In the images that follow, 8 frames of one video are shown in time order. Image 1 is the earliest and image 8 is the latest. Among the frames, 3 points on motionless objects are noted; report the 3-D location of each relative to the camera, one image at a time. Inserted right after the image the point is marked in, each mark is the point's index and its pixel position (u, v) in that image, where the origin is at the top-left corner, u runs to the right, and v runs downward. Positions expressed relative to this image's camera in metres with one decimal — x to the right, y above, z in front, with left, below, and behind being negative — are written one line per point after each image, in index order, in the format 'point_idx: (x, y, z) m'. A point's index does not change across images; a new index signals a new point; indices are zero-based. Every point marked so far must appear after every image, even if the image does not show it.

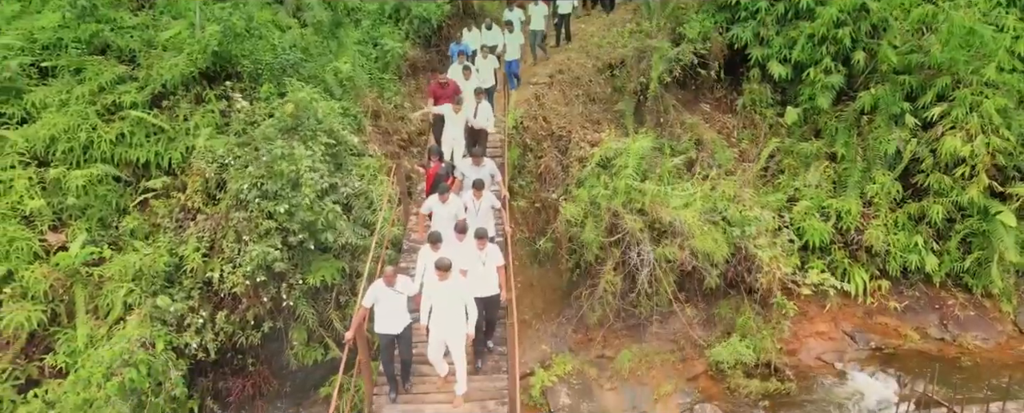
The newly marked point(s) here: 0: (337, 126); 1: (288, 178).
0: (-2.3, +1.0, +9.0) m
1: (-2.6, +0.3, +8.1) m
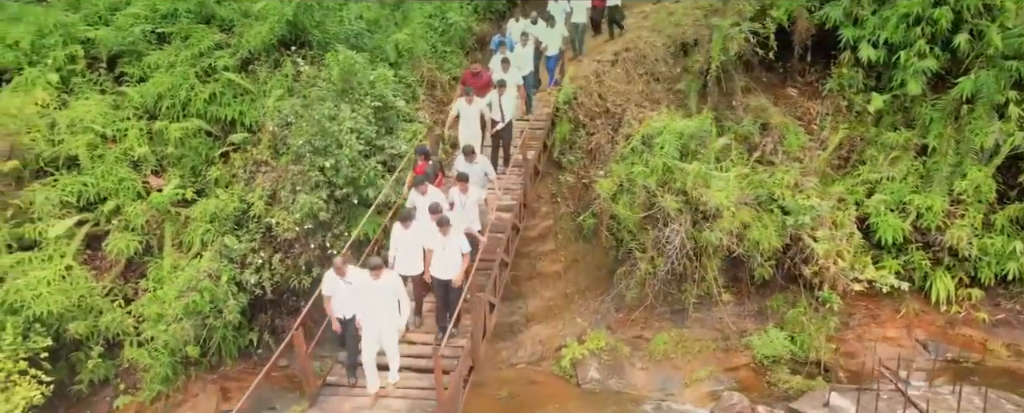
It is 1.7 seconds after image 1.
0: (-1.7, +1.5, +9.6) m
1: (-2.3, +0.9, +8.9) m
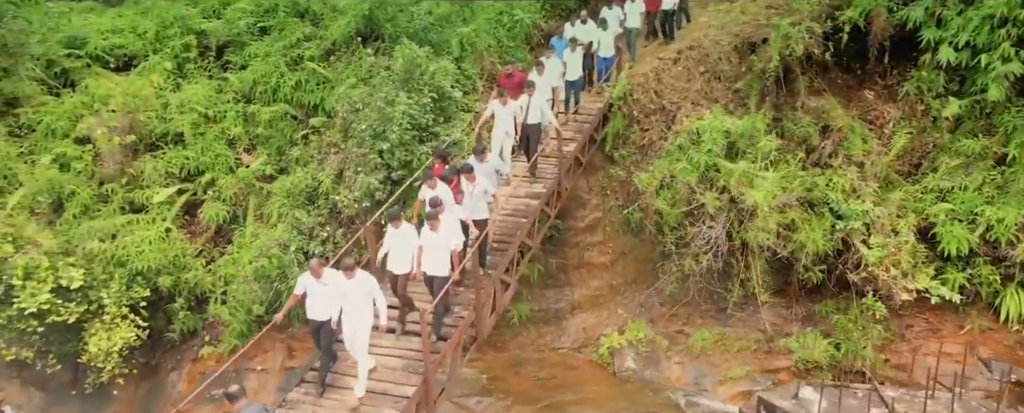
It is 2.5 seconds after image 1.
0: (-1.0, +1.8, +10.3) m
1: (-1.6, +1.2, +9.6) m
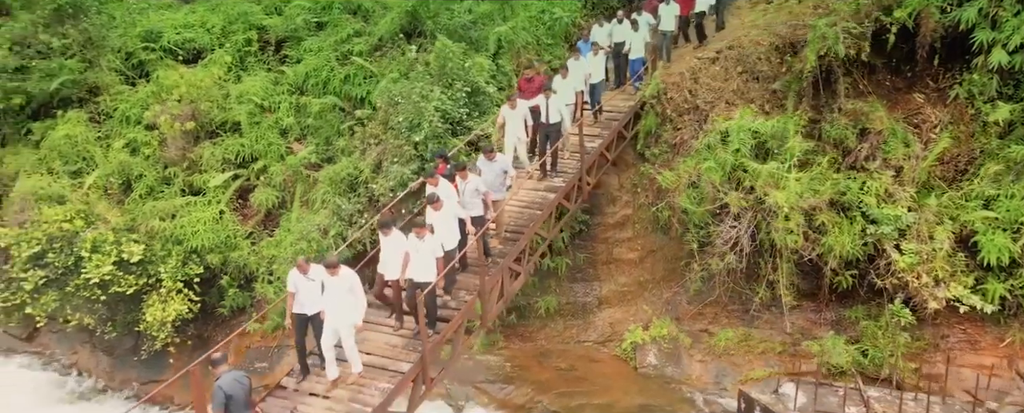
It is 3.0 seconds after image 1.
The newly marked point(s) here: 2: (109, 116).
0: (-0.5, +1.9, +10.6) m
1: (-1.2, +1.3, +10.0) m
2: (-7.4, +1.7, +13.0) m
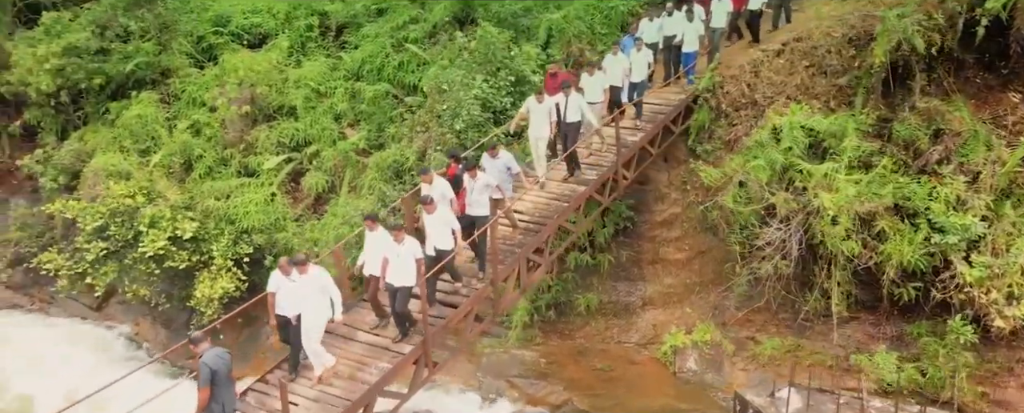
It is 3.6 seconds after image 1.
0: (+0.3, +2.0, +10.4) m
1: (-0.6, +1.4, +9.9) m
2: (-6.4, +2.1, +13.5) m
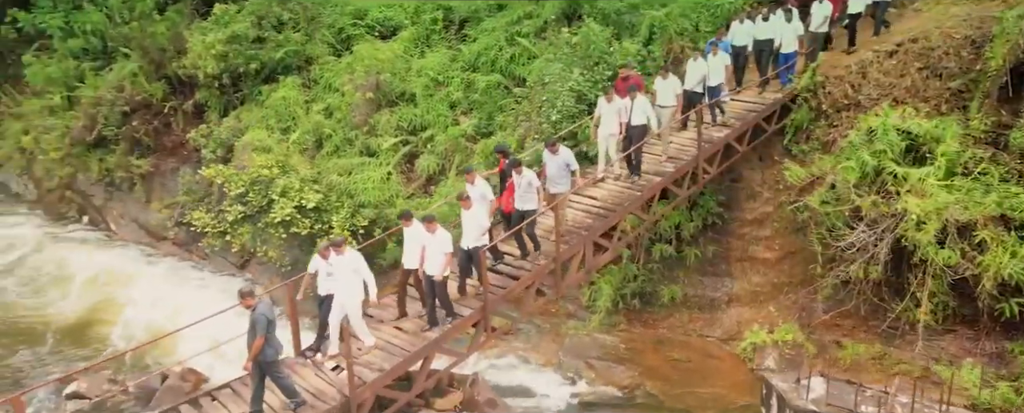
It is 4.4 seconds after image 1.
0: (+1.8, +2.1, +10.7) m
1: (+0.8, +1.6, +10.4) m
2: (-4.2, +2.6, +15.1) m
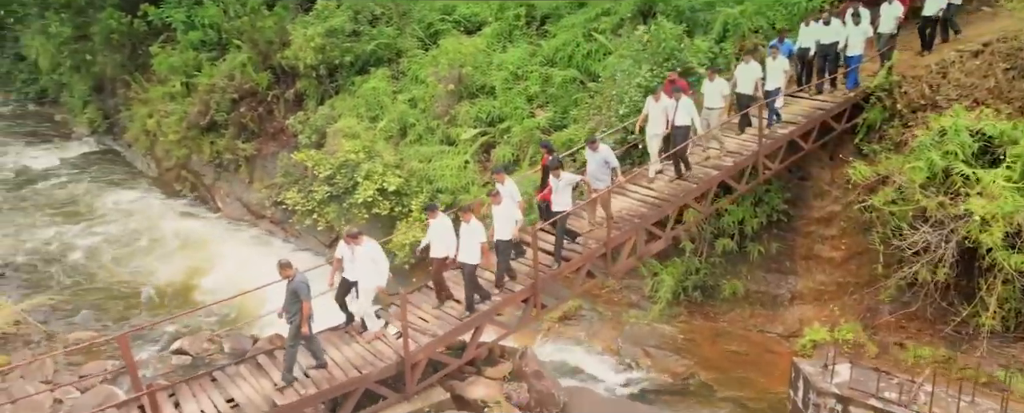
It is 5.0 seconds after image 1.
0: (+2.9, +2.2, +10.9) m
1: (+1.9, +1.8, +10.7) m
2: (-2.4, +3.0, +15.9) m
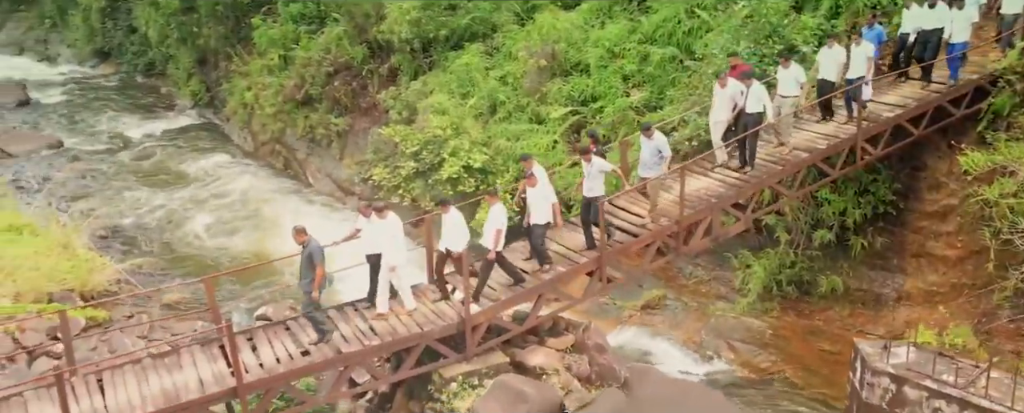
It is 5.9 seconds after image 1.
0: (+4.2, +2.4, +10.1) m
1: (+3.1, +2.0, +10.0) m
2: (-0.4, +3.4, +15.8) m
